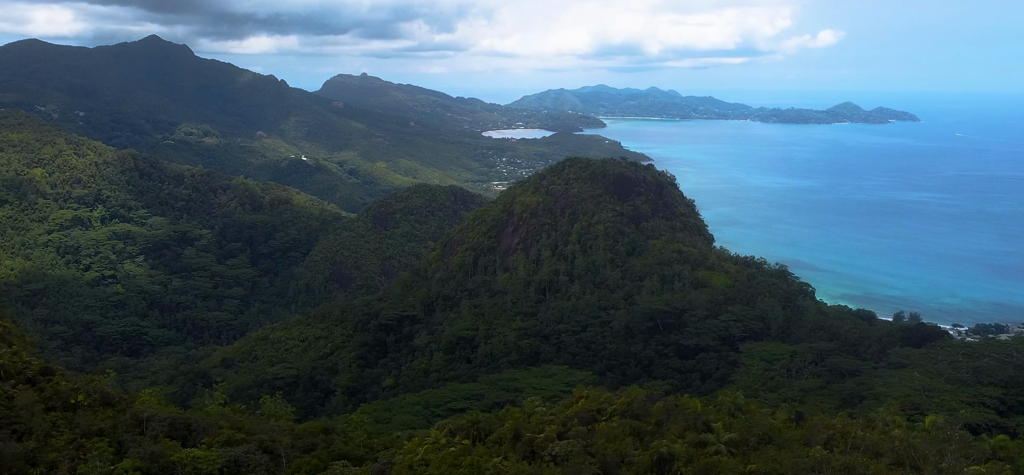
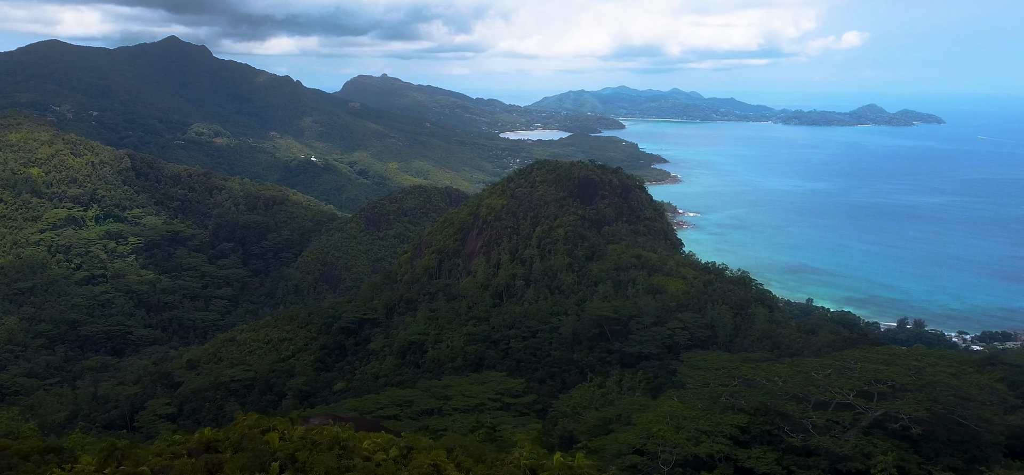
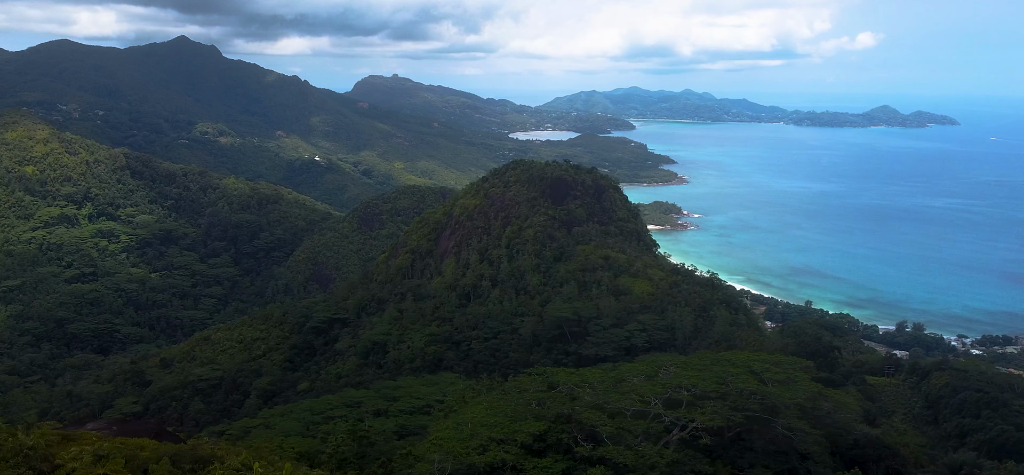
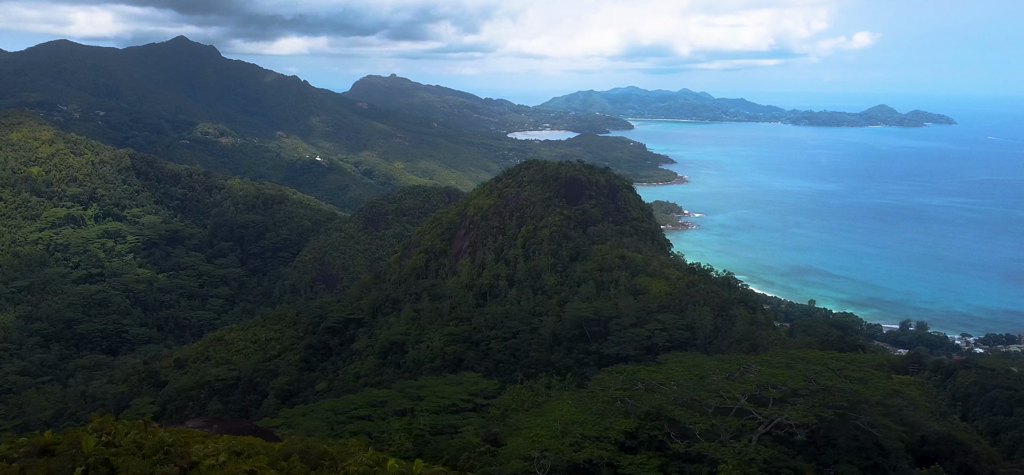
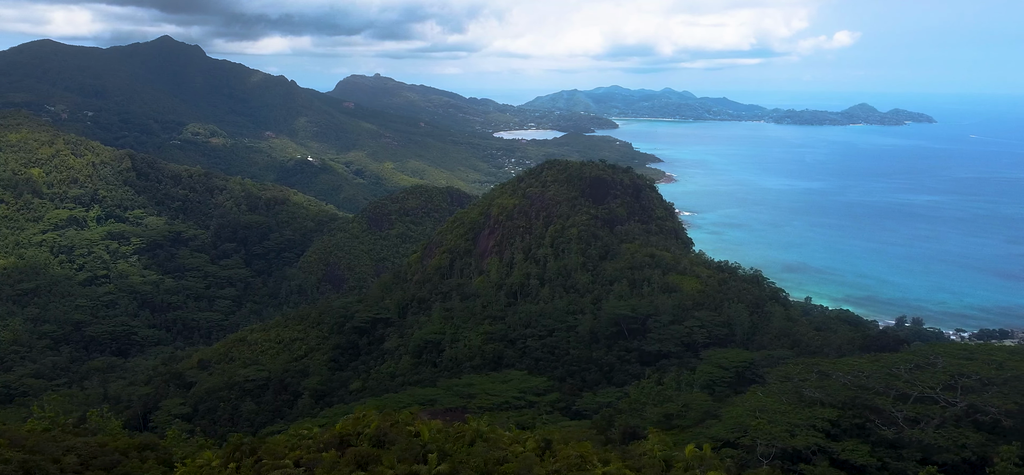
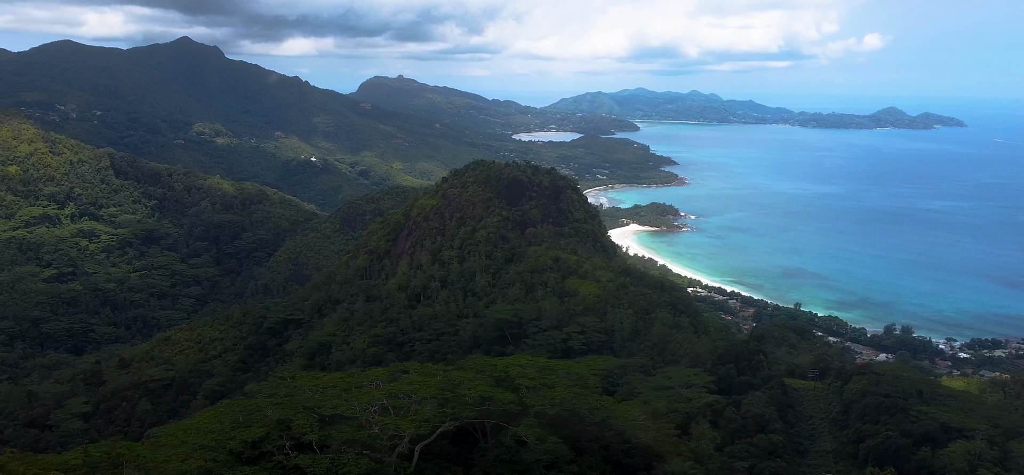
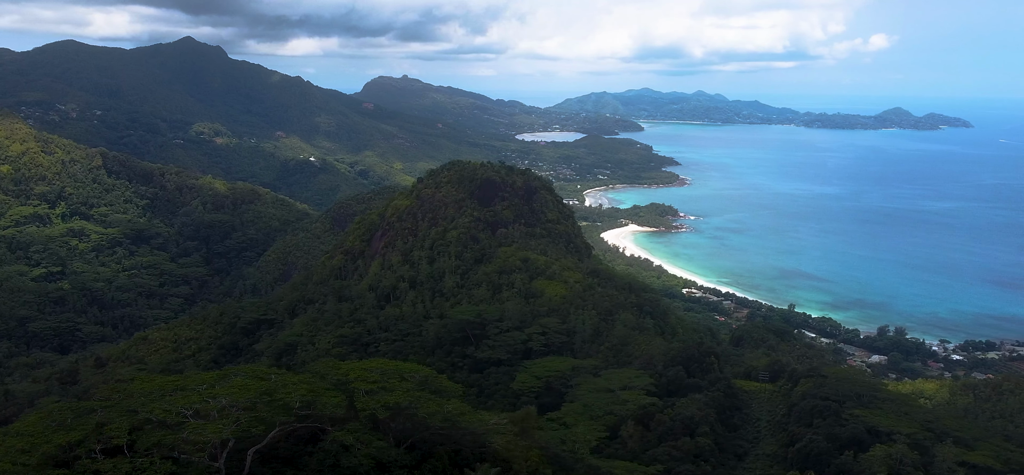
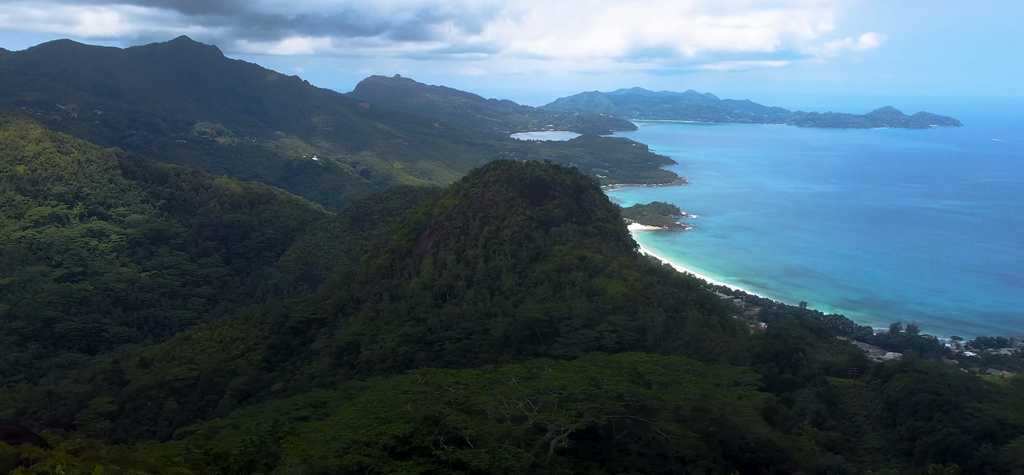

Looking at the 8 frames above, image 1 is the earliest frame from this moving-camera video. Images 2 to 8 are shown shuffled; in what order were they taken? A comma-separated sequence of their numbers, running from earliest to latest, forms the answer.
5, 2, 4, 3, 8, 6, 7
